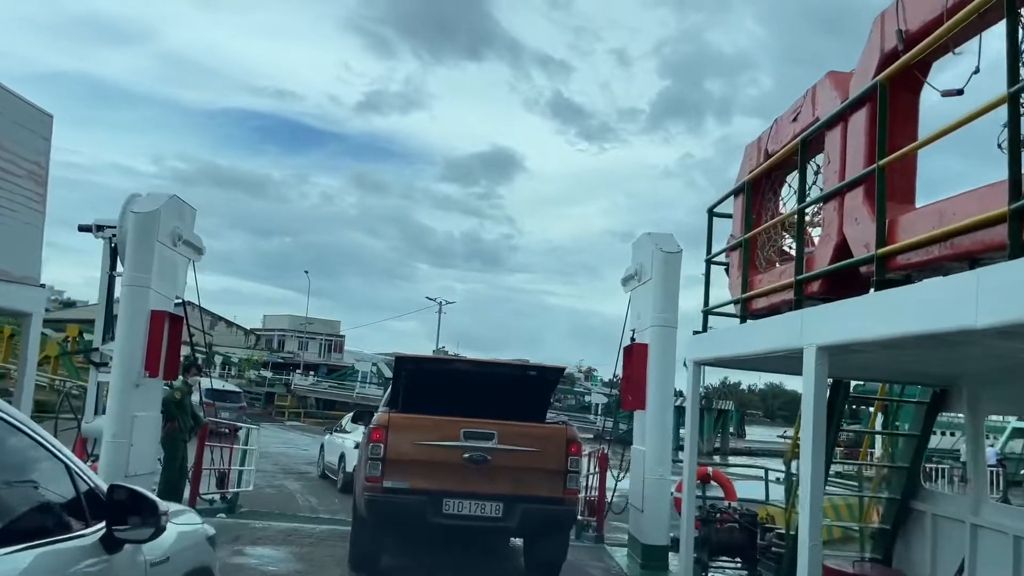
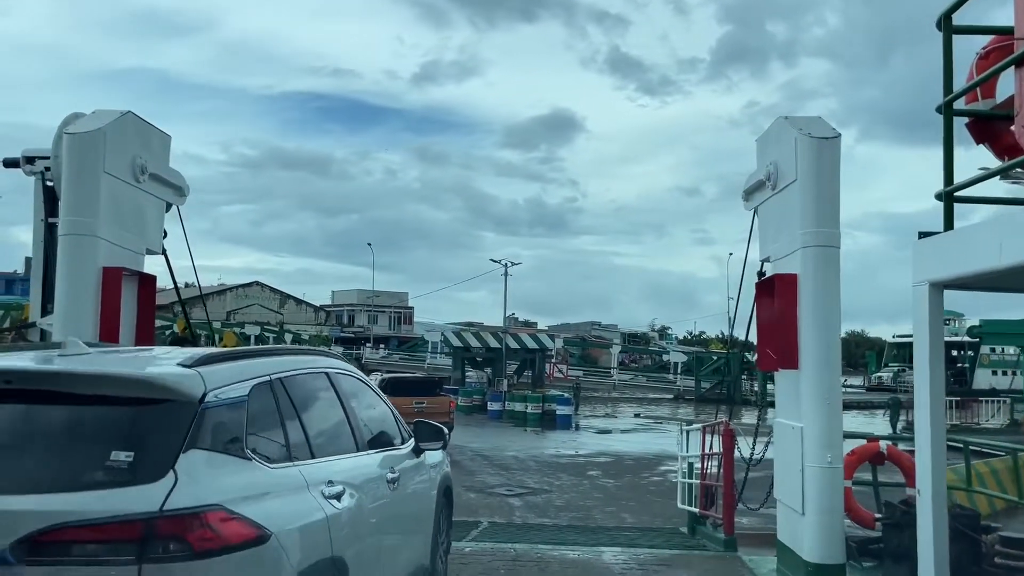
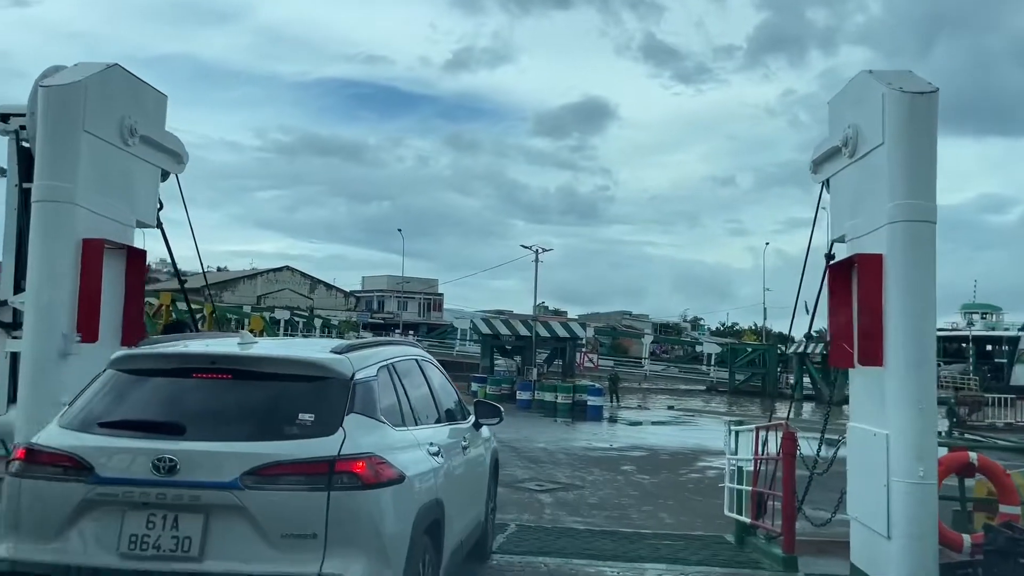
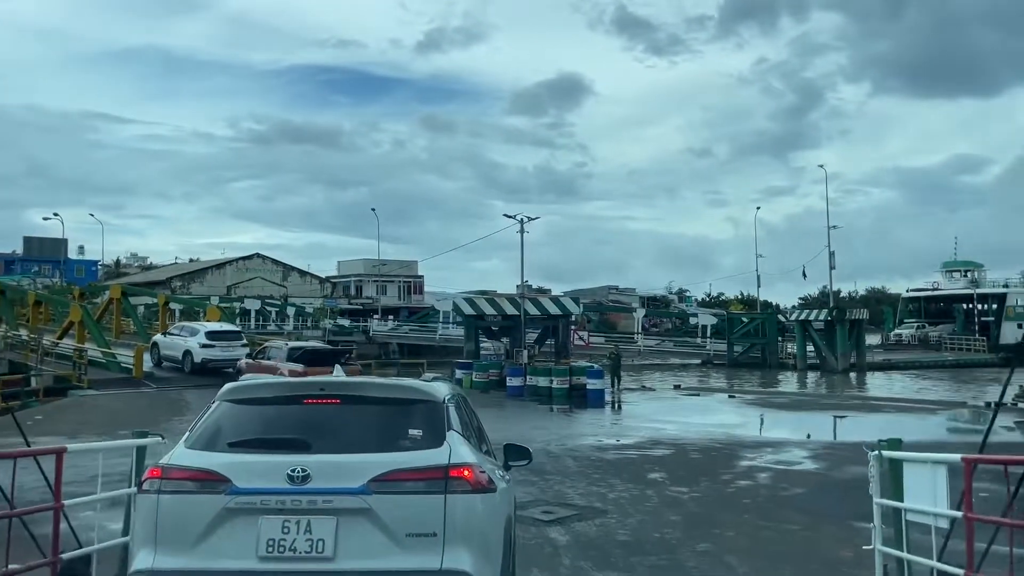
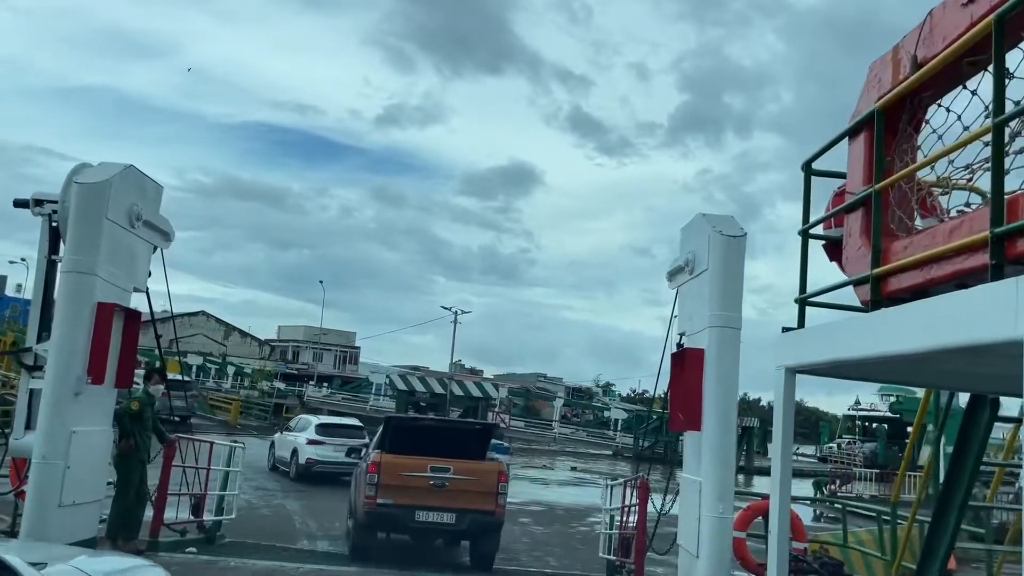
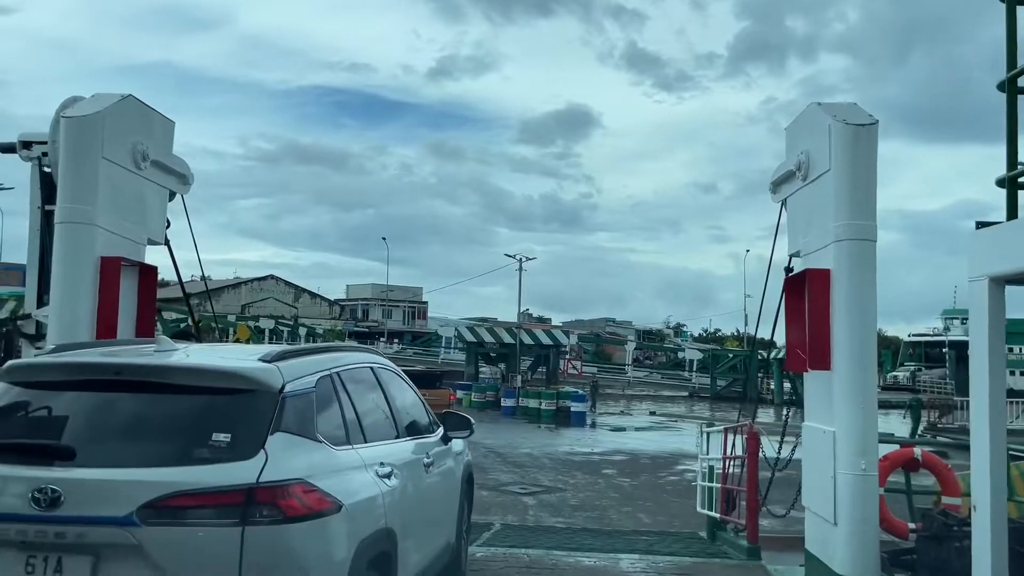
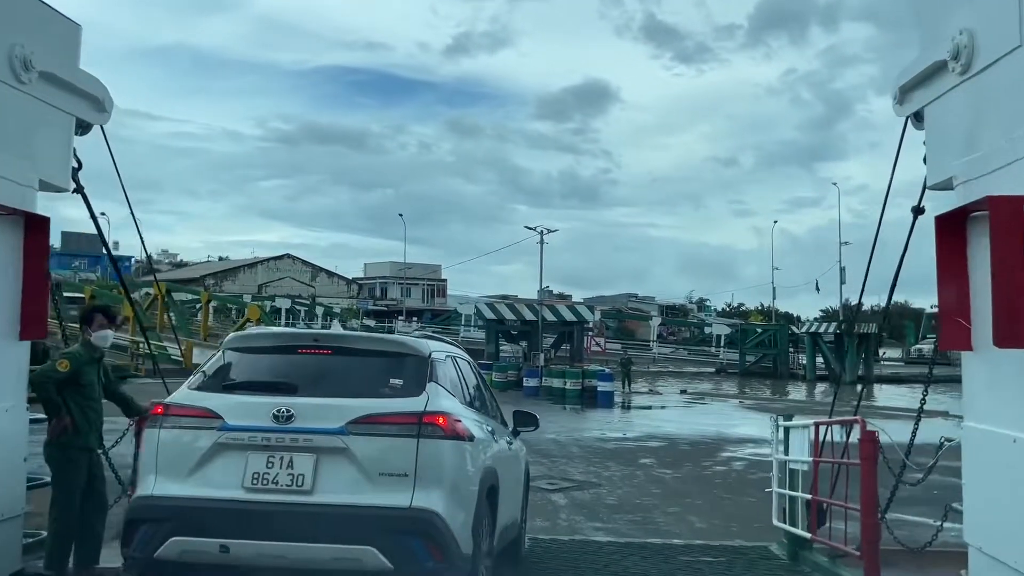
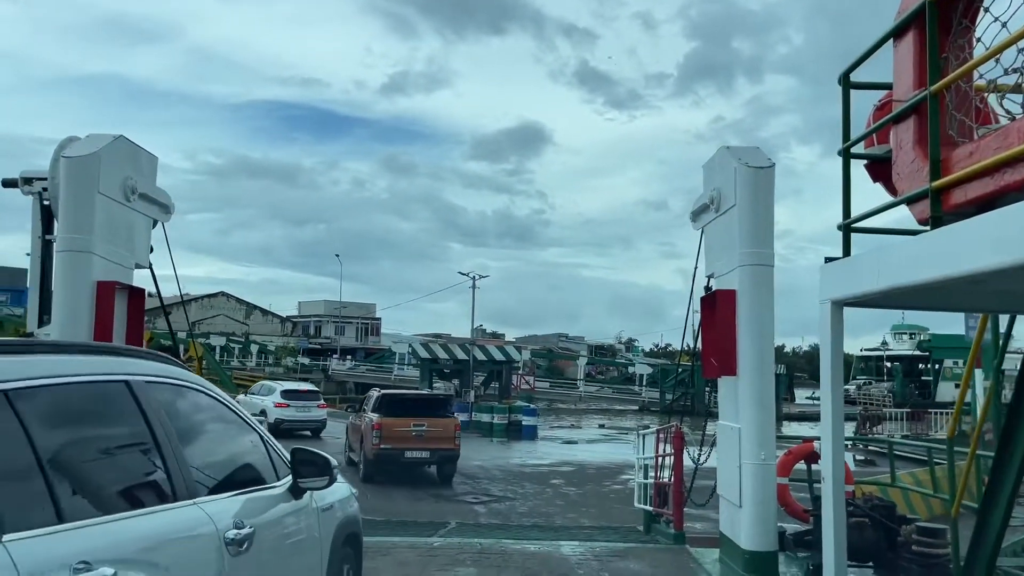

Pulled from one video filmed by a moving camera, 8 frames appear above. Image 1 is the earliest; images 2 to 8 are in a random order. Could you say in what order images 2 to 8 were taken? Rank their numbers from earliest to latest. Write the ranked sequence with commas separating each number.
5, 8, 2, 6, 3, 7, 4
